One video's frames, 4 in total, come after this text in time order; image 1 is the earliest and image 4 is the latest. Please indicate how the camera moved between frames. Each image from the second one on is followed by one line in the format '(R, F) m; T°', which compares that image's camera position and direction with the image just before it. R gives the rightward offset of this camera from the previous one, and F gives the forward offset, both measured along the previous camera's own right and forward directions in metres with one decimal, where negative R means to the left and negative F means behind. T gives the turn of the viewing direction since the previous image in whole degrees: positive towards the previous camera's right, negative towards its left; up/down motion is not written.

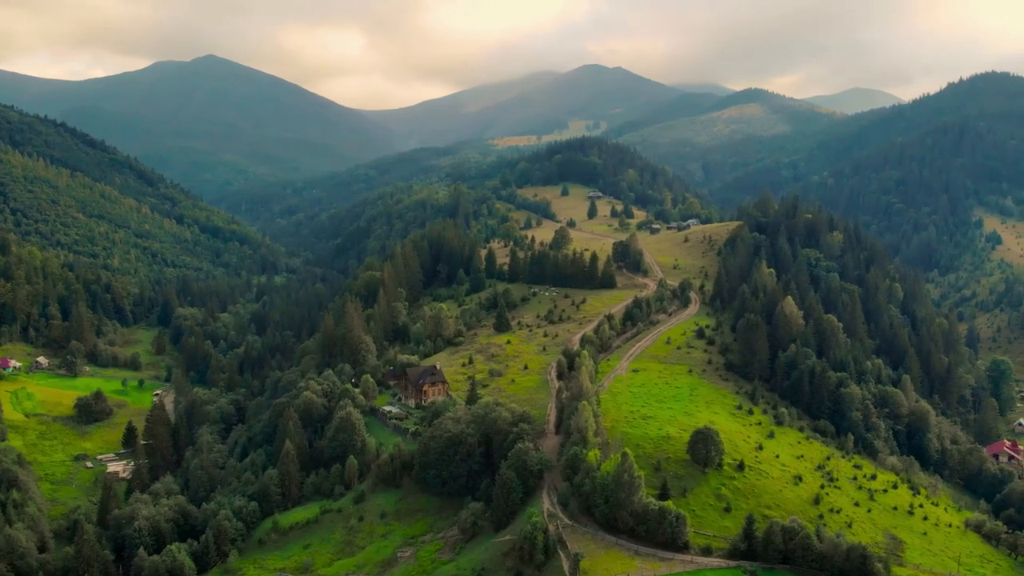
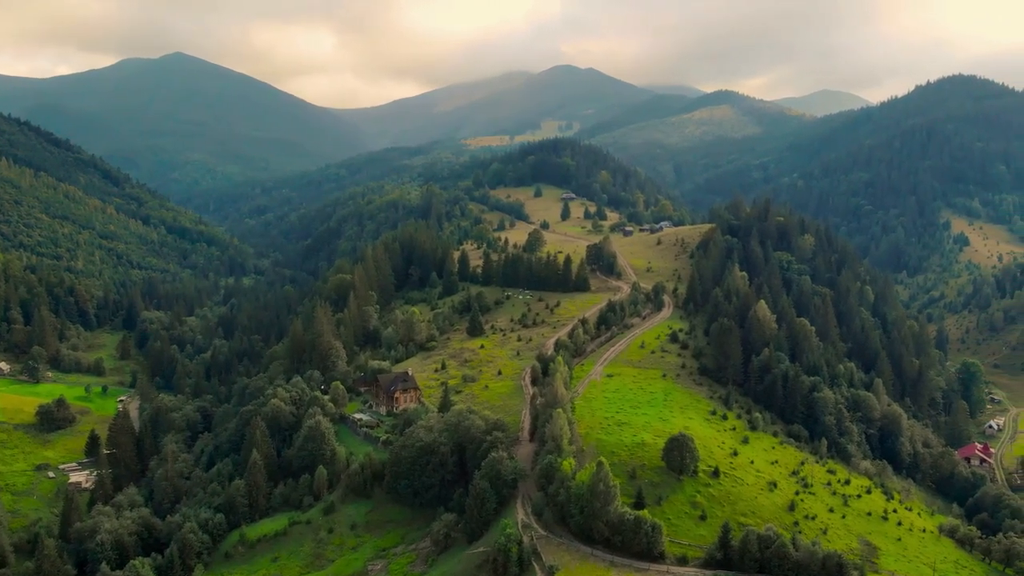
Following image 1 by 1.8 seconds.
(+0.2, +1.5) m; +2°
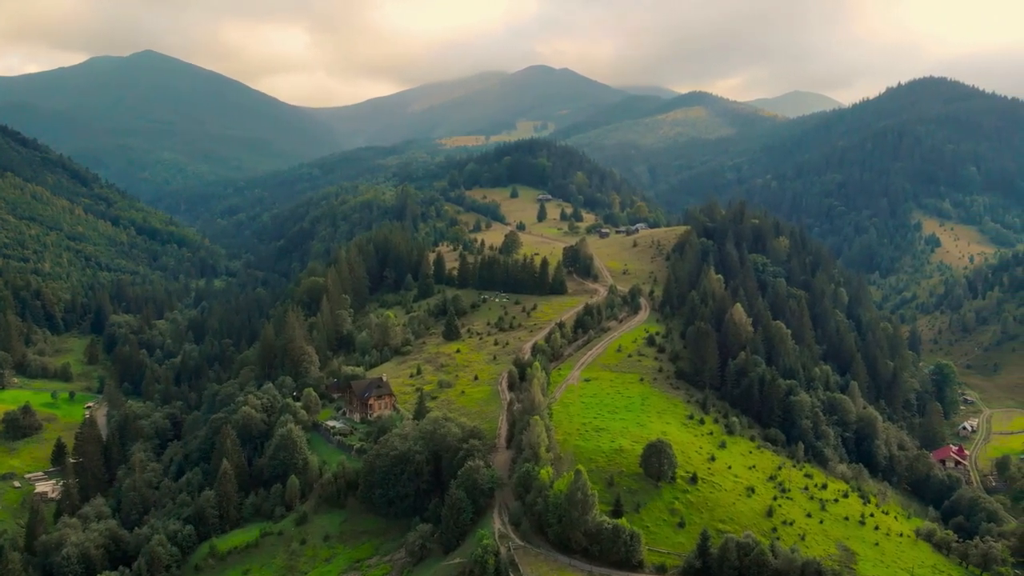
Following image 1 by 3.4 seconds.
(+0.2, +1.2) m; +2°
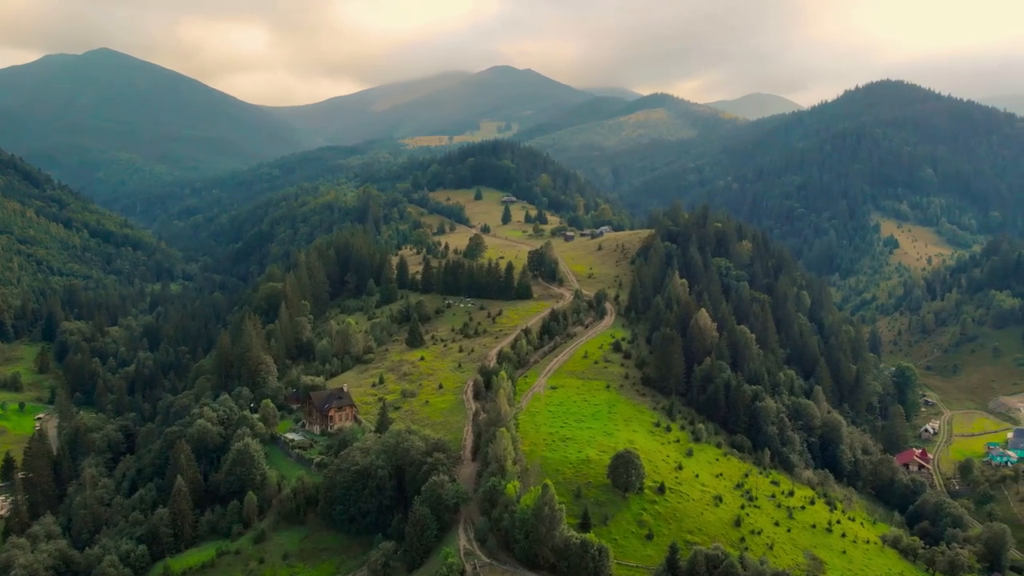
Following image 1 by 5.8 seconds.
(+0.4, +1.7) m; +3°
